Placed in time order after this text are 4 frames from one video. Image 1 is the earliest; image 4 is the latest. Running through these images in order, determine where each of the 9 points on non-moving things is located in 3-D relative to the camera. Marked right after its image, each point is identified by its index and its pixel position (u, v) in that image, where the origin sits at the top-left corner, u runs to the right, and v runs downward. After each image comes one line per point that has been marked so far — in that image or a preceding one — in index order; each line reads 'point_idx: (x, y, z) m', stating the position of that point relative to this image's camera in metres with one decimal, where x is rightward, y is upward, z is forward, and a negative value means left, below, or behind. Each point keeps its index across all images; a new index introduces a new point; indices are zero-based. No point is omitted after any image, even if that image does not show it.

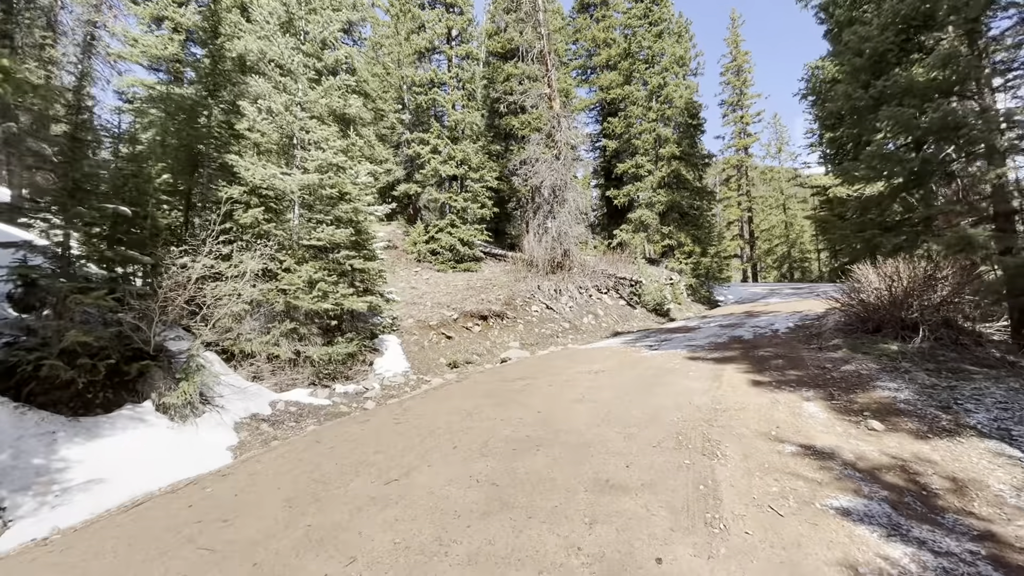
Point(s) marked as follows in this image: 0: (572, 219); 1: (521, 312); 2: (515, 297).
0: (+2.0, +2.3, +16.2) m
1: (+0.3, -0.7, +13.0) m
2: (+0.1, -0.3, +13.5) m
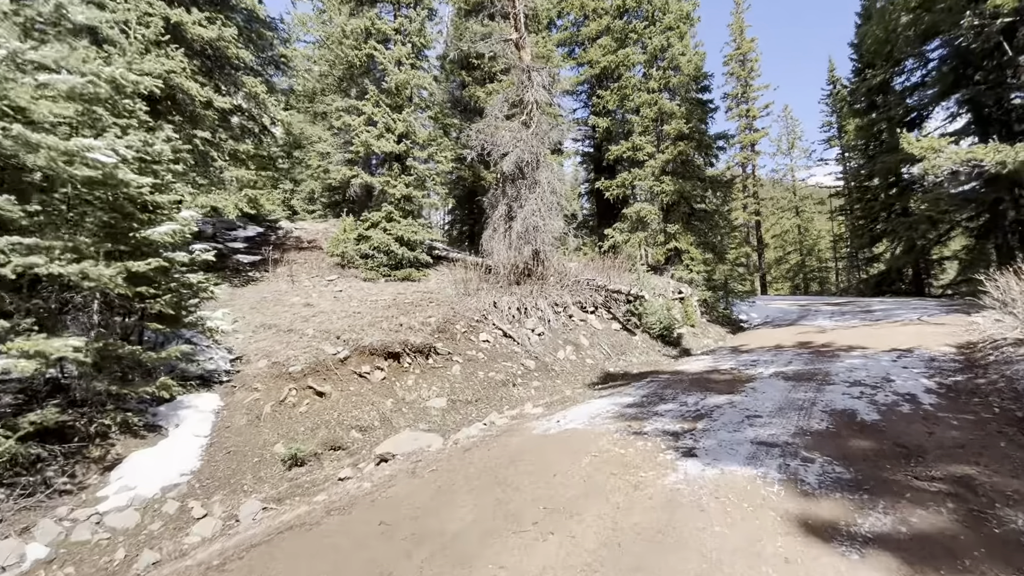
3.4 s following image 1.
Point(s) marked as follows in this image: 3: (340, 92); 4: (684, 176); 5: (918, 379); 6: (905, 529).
0: (+0.9, +1.9, +11.7) m
1: (-0.9, -1.0, +8.4) m
2: (-1.1, -0.6, +8.9) m
3: (-5.6, +6.4, +15.7) m
4: (+5.8, +3.8, +16.2) m
5: (+4.7, -1.0, +5.5) m
6: (+2.0, -1.2, +2.5) m
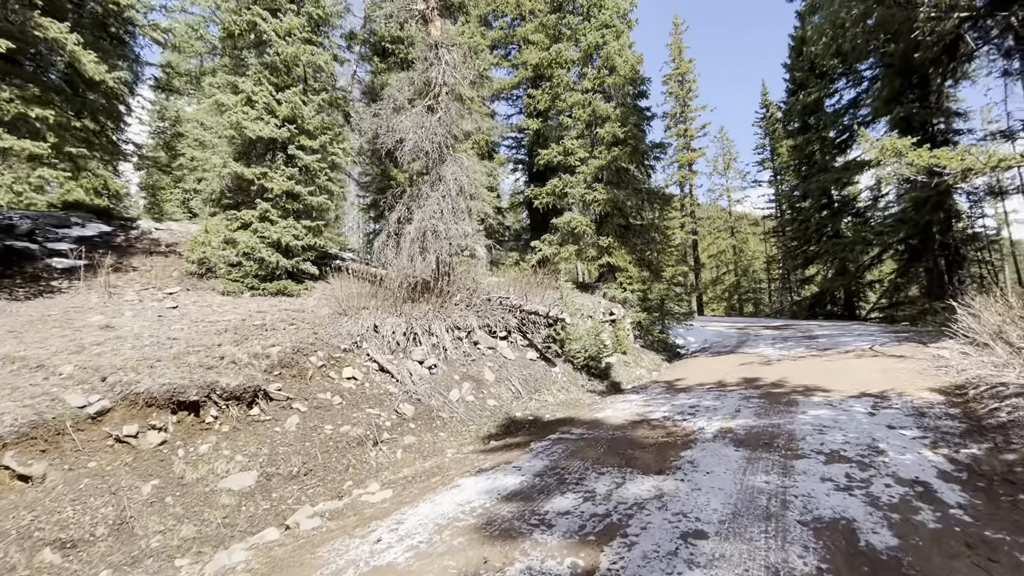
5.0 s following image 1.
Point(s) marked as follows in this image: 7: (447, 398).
0: (-1.2, +1.5, +9.7) m
1: (-2.6, -1.3, +6.1) m
2: (-2.8, -0.9, +6.6) m
3: (-8.0, +6.0, +13.1) m
4: (+3.3, +3.2, +14.8) m
5: (+3.2, -1.3, +3.8) m
6: (+1.0, -1.3, +0.6) m
7: (-0.9, -1.6, +7.0) m
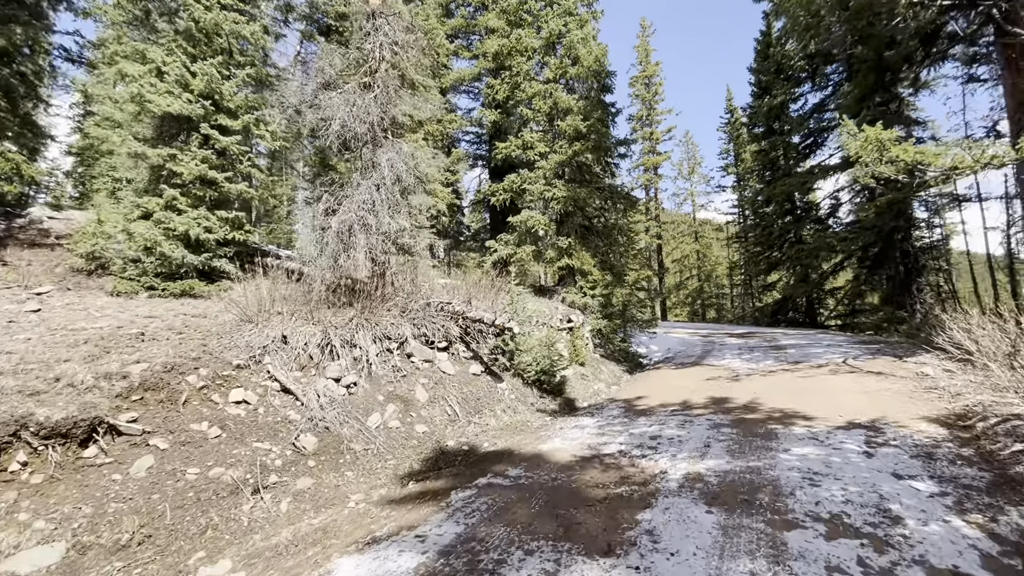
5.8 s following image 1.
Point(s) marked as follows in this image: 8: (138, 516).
0: (-2.1, +1.5, +8.4) m
1: (-3.4, -1.3, +4.8) m
2: (-3.6, -0.9, +5.3) m
3: (-9.1, +6.1, +11.5) m
4: (+2.0, +3.0, +13.9) m
5: (+2.6, -1.4, +2.9) m
6: (+0.6, -1.4, -0.5) m
7: (-1.8, -1.7, +5.8) m
8: (-3.0, -1.8, +3.8) m
